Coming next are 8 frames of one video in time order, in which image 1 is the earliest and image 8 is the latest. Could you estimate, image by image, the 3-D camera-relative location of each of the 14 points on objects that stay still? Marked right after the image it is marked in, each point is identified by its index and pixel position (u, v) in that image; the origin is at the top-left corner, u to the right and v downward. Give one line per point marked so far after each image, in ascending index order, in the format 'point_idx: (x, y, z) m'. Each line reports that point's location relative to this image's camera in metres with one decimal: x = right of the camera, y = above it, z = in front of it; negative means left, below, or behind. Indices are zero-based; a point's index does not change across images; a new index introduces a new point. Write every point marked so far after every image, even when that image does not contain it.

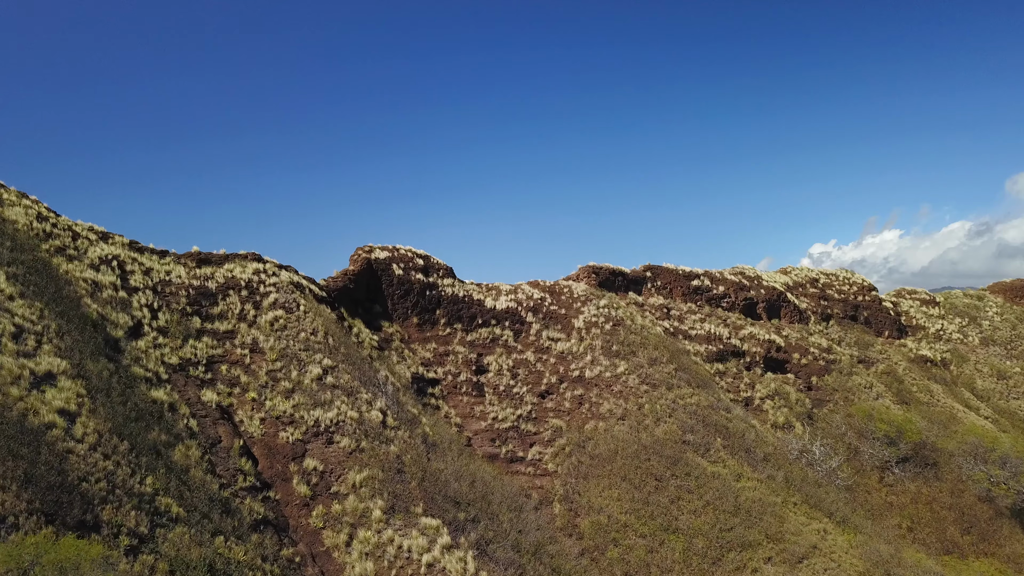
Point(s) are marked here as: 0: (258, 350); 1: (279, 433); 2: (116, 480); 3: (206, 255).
0: (-4.6, -1.1, +17.6) m
1: (-3.8, -2.4, +15.8) m
2: (-4.8, -2.3, +11.7) m
3: (-6.2, +0.7, +19.5) m
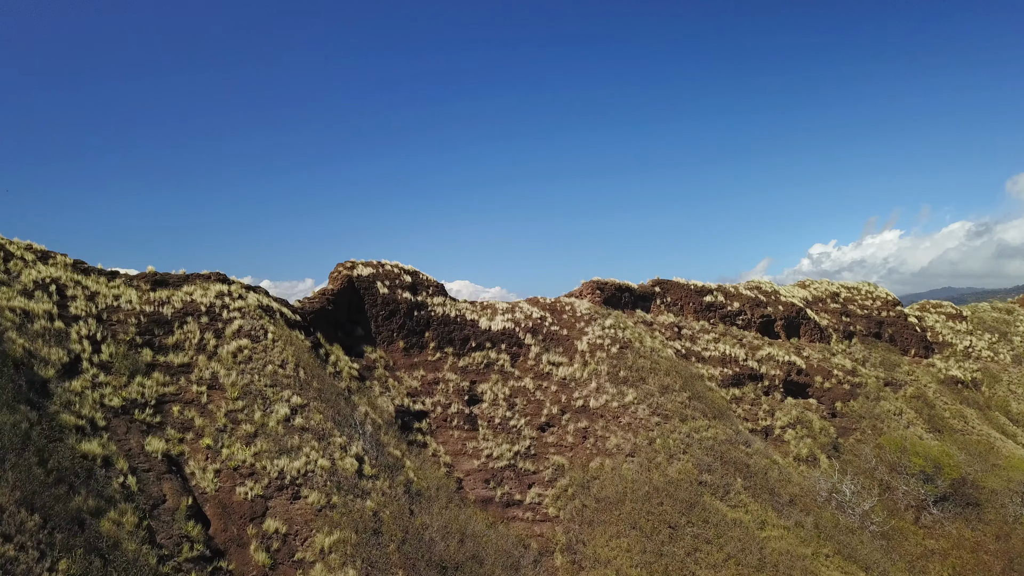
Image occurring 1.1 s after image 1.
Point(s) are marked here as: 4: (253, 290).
0: (-4.7, -1.6, +15.4) m
1: (-3.9, -2.8, +13.6) m
2: (-4.9, -2.8, +9.5) m
3: (-6.3, +0.2, +17.3) m
4: (-4.9, 0.0, +18.0) m
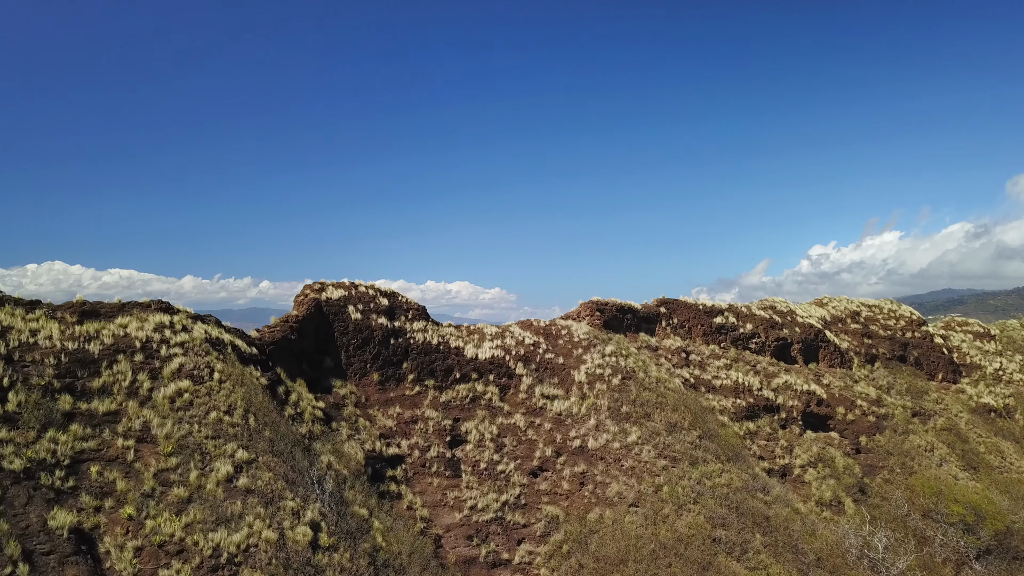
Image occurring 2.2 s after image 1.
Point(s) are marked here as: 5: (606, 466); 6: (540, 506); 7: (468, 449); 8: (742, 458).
0: (-4.9, -2.1, +13.1) m
1: (-4.1, -3.3, +11.2) m
2: (-5.1, -3.2, +7.1) m
3: (-6.5, -0.3, +14.9) m
4: (-5.1, -0.5, +15.7) m
5: (+1.8, -3.3, +18.0) m
6: (+0.5, -3.9, +17.0) m
7: (-0.8, -3.0, +17.9) m
8: (+4.6, -3.4, +19.2) m
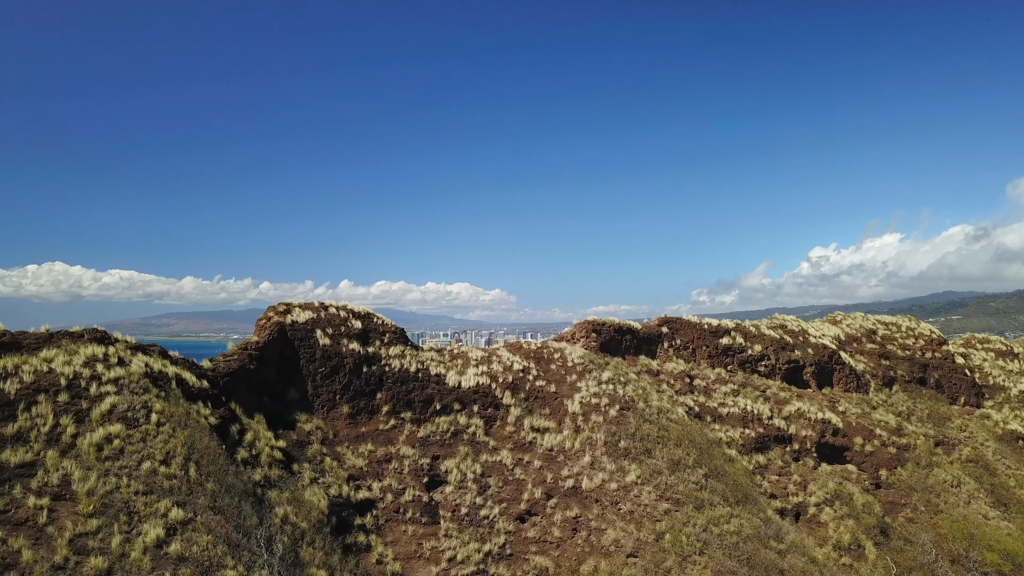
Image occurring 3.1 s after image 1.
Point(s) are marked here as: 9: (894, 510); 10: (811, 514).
0: (-5.2, -2.4, +11.2) m
1: (-4.4, -3.7, +9.4) m
2: (-5.3, -3.6, +5.3) m
3: (-6.8, -0.6, +13.1) m
4: (-5.3, -0.9, +13.8) m
5: (+1.5, -3.7, +16.2) m
6: (+0.2, -4.2, +15.2) m
7: (-1.1, -3.4, +16.1) m
8: (+4.3, -3.8, +17.4) m
9: (+7.6, -4.4, +19.0) m
10: (+5.7, -4.3, +18.2) m
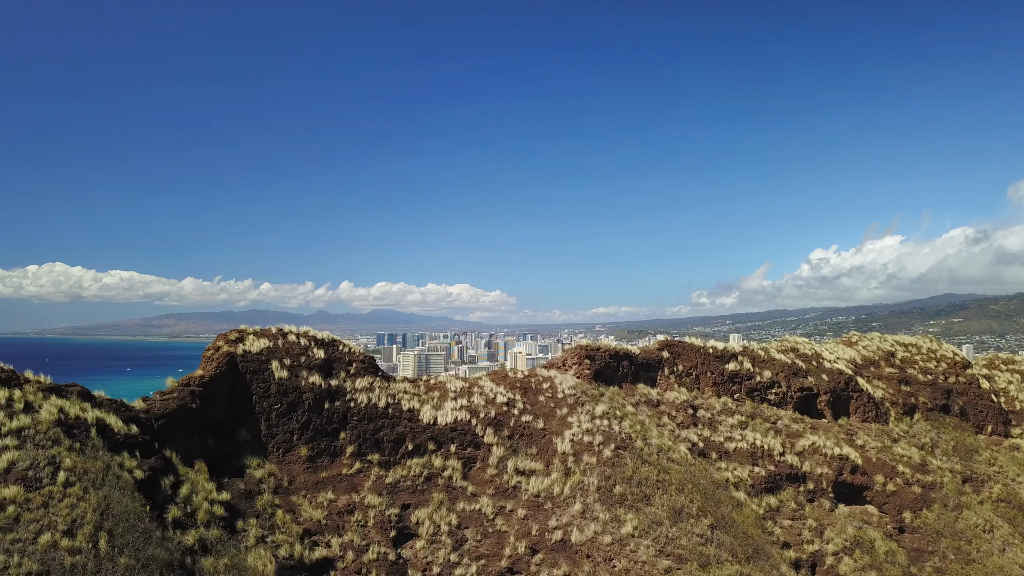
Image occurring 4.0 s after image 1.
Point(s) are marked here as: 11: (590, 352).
0: (-5.5, -2.8, +9.3) m
1: (-4.7, -4.1, +7.4) m
2: (-5.6, -4.0, +3.3) m
3: (-7.1, -1.0, +11.1) m
4: (-5.6, -1.3, +11.9) m
5: (+1.2, -4.1, +14.2) m
6: (-0.1, -4.7, +13.2) m
7: (-1.4, -3.8, +14.1) m
8: (+4.0, -4.2, +15.4) m
9: (+7.2, -4.8, +17.1) m
10: (+5.4, -4.7, +16.2) m
11: (+1.6, -1.3, +19.4) m
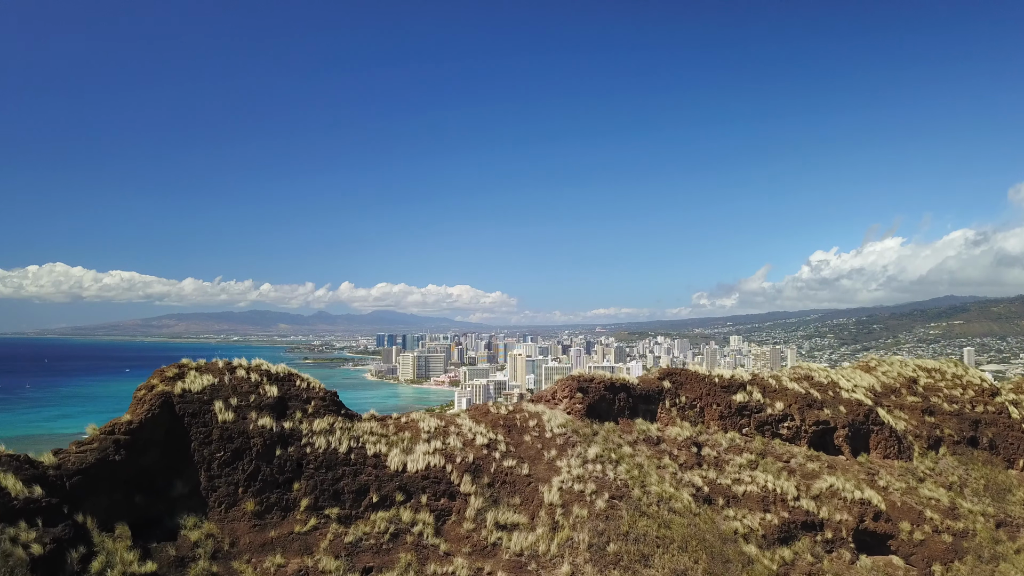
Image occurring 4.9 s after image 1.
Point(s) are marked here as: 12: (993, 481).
0: (-5.8, -3.2, +7.3) m
1: (-5.0, -4.4, +5.5) m
2: (-5.9, -4.4, +1.3) m
3: (-7.3, -1.4, +9.2) m
4: (-5.9, -1.7, +9.9) m
5: (+0.9, -4.5, +12.3) m
6: (-0.4, -5.1, +11.3) m
7: (-1.7, -4.2, +12.2) m
8: (+3.7, -4.6, +13.5) m
9: (+7.0, -5.2, +15.1) m
10: (+5.1, -5.1, +14.3) m
11: (+1.3, -1.7, +17.5) m
12: (+9.5, -3.8, +19.0) m
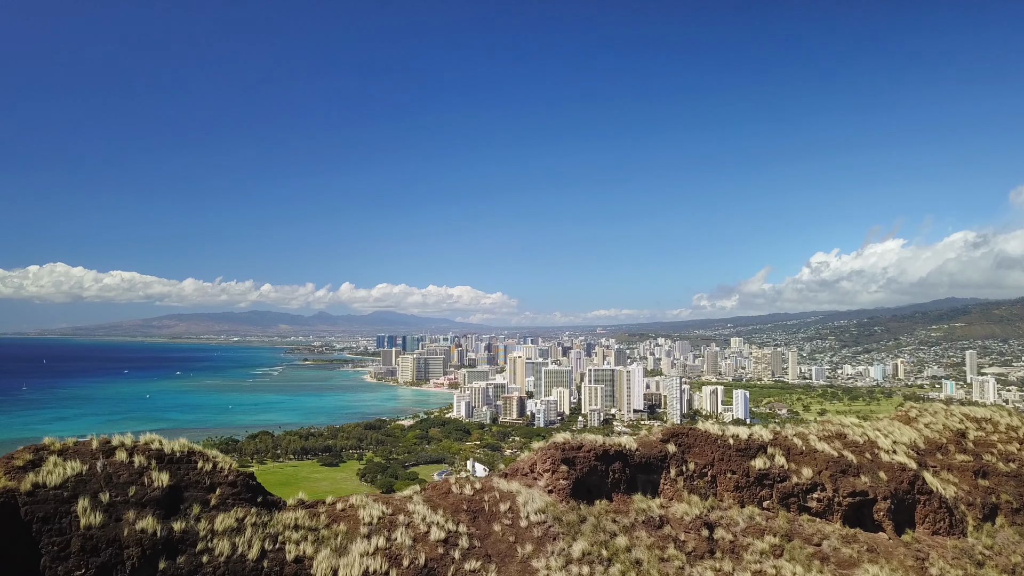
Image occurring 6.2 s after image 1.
0: (-6.2, -3.9, +4.2) m
1: (-5.4, -5.1, +2.3) m
2: (-6.4, -5.0, -1.8) m
3: (-7.8, -2.0, +6.0) m
4: (-6.4, -2.3, +6.8) m
5: (+0.4, -5.2, +9.1) m
6: (-0.8, -5.7, +8.1) m
7: (-2.1, -4.8, +9.0) m
8: (+3.3, -5.3, +10.3) m
9: (+6.5, -5.9, +11.9) m
10: (+4.6, -5.8, +11.1) m
11: (+0.8, -2.3, +14.3) m
12: (+9.0, -4.5, +15.9) m
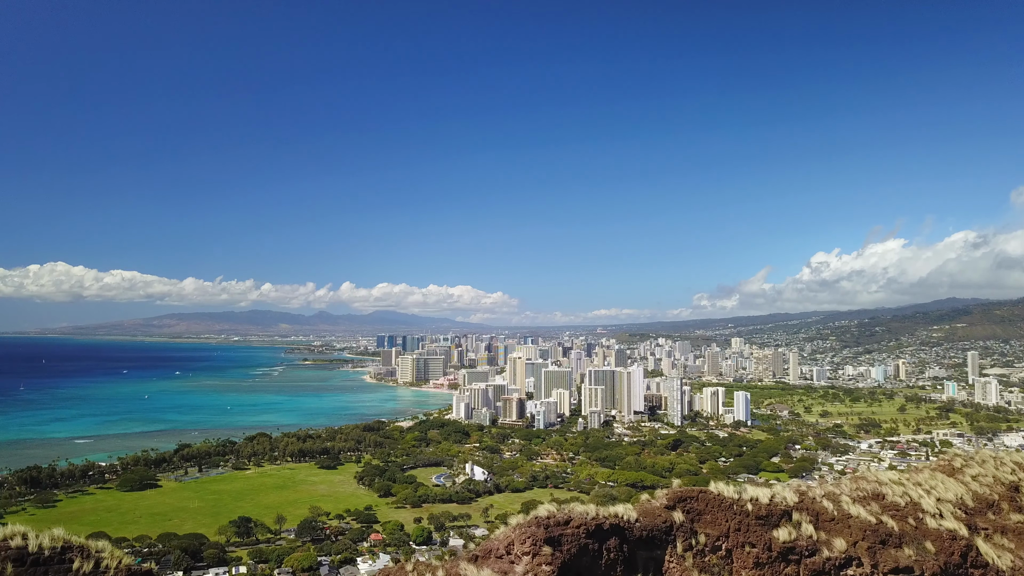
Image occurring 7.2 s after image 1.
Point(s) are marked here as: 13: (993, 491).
0: (-6.6, -4.3, +1.7) m
1: (-5.7, -5.5, -0.2) m
2: (-6.7, -5.5, -4.3) m
3: (-8.1, -2.5, +3.5) m
4: (-6.7, -2.8, +4.3) m
5: (+0.1, -5.7, +6.6) m
6: (-1.2, -6.2, +5.6) m
7: (-2.4, -5.3, +6.5) m
8: (+3.0, -5.8, +7.8) m
9: (+6.2, -6.4, +9.4) m
10: (+4.3, -6.2, +8.6) m
11: (+0.5, -2.8, +11.8) m
12: (+8.7, -4.9, +13.4) m
13: (+7.7, -3.2, +15.6) m
